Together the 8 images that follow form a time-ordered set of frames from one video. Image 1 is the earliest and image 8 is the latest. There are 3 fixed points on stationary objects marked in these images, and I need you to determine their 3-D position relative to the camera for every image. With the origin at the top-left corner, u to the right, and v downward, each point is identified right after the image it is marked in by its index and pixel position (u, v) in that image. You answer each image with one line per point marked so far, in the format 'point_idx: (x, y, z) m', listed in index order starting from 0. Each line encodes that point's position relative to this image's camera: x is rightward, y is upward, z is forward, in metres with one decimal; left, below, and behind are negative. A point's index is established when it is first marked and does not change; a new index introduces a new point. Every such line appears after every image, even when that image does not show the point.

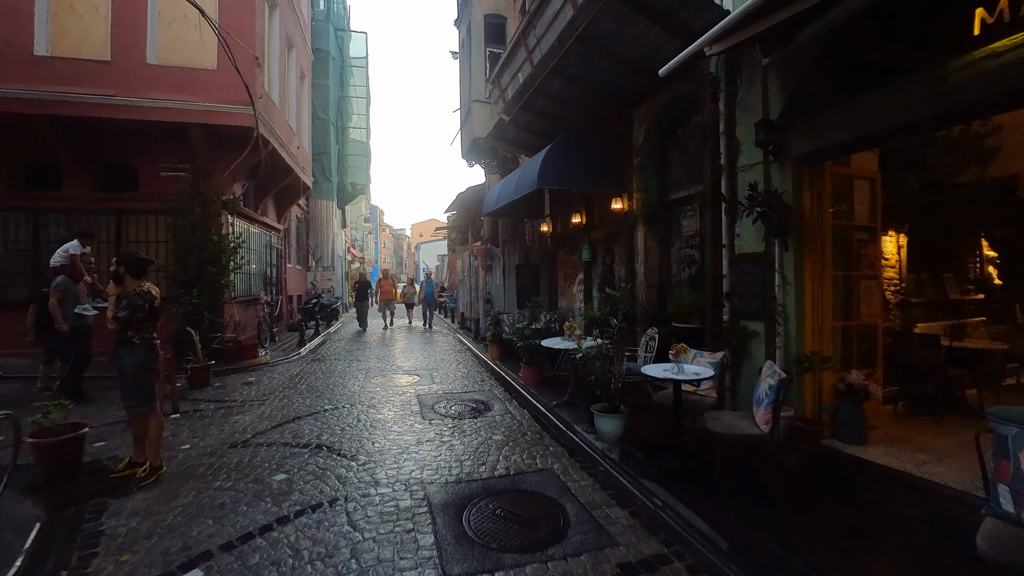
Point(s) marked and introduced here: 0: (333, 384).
0: (-3.1, -1.7, +8.2) m
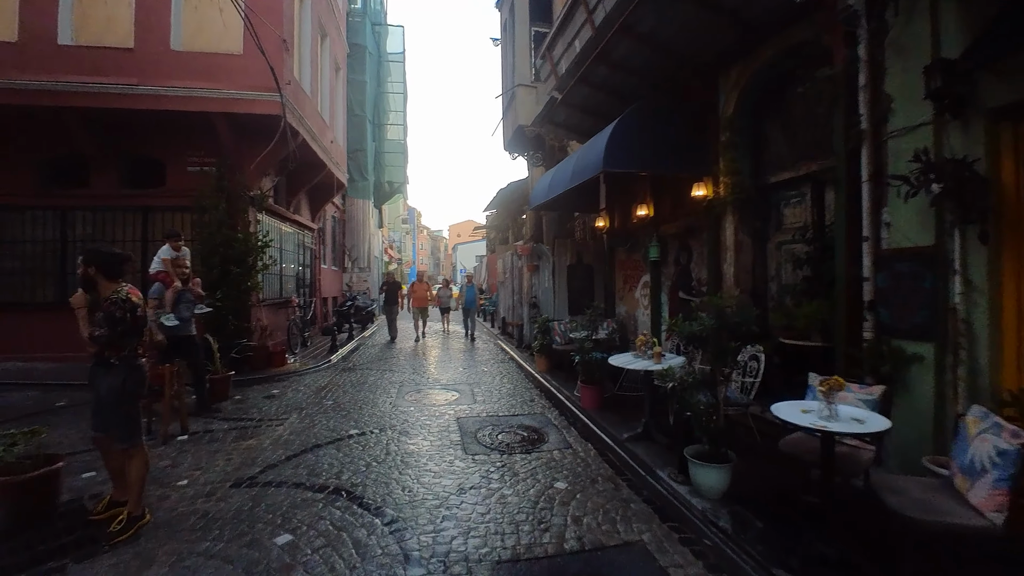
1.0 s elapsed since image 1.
0: (-2.3, -1.7, +7.2) m
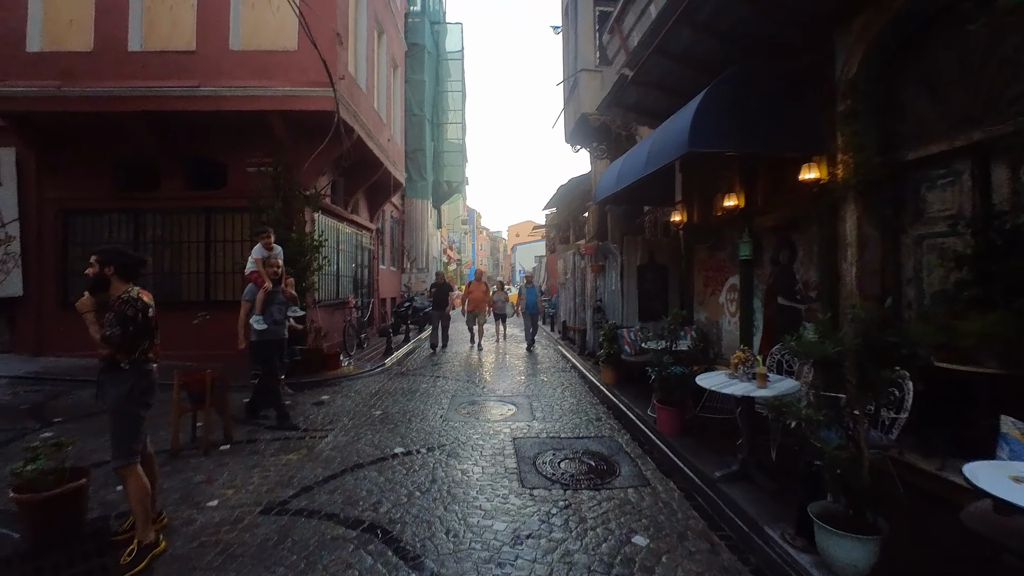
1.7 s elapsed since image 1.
0: (-1.4, -1.8, +6.6) m
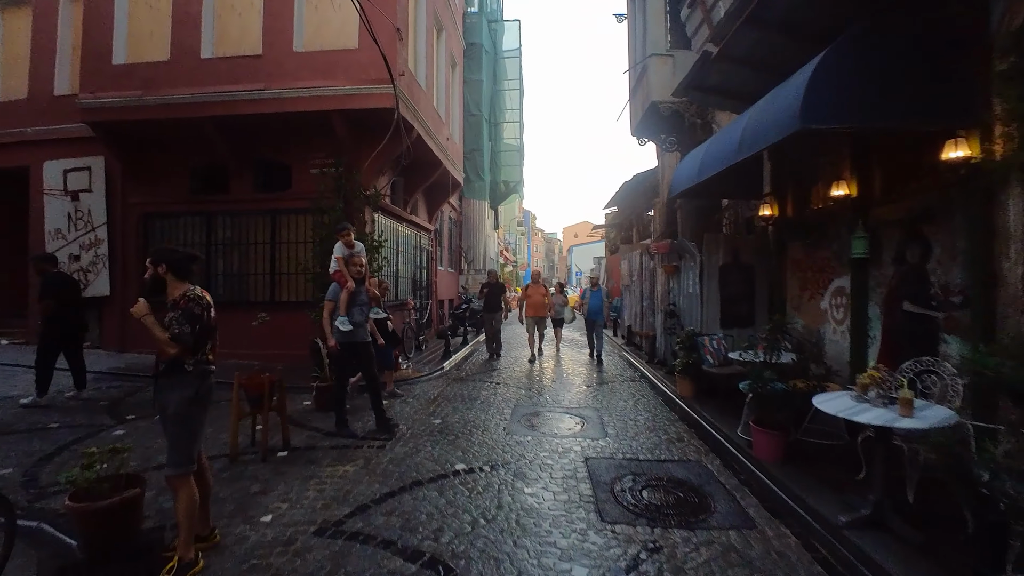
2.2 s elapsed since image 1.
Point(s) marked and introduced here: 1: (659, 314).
0: (-0.5, -1.8, +6.2) m
1: (+3.1, -0.6, +9.9) m
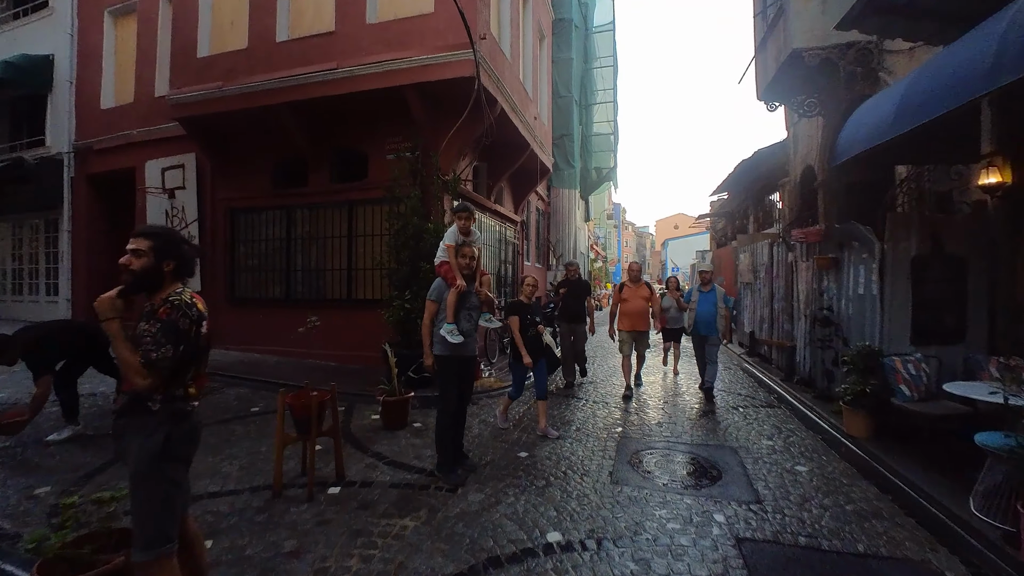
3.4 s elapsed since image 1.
0: (+0.5, -1.8, +4.8) m
1: (+4.8, -0.5, +7.8) m
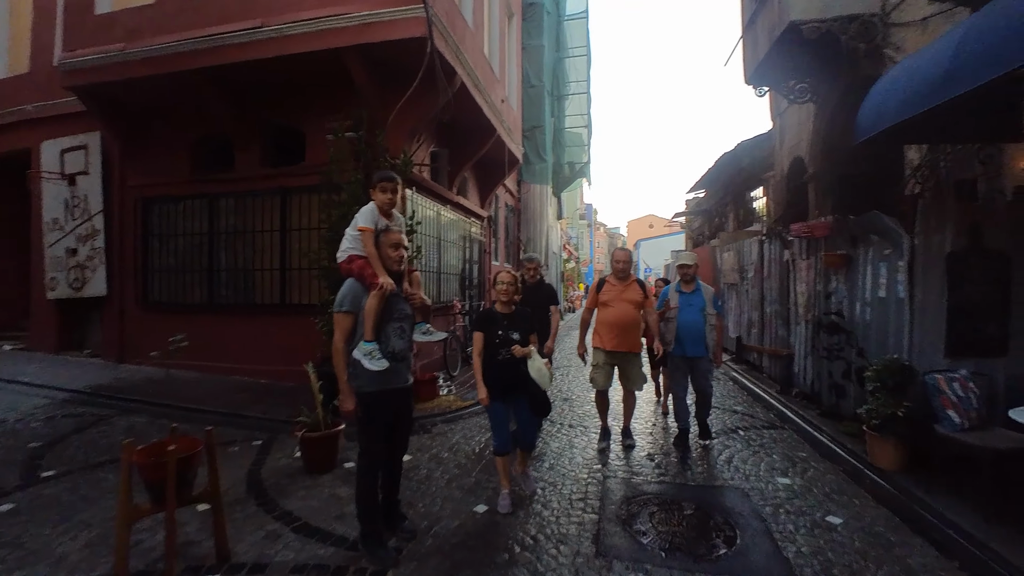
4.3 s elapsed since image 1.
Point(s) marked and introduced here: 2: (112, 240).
0: (+0.2, -1.8, +3.7) m
1: (+4.2, -0.6, +6.9) m
2: (-7.4, +0.9, +8.7) m
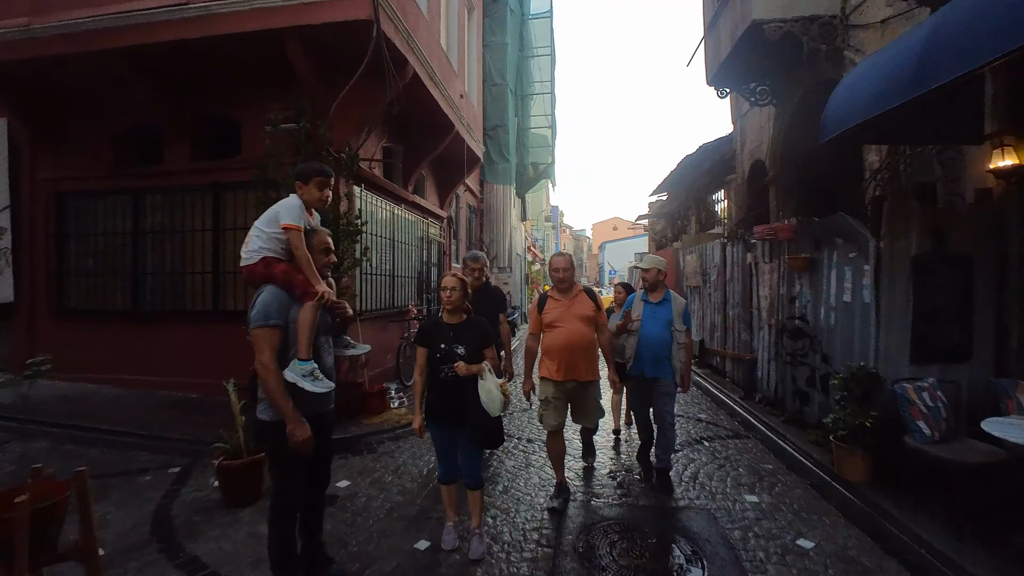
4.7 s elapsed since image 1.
0: (-0.2, -1.9, +3.2) m
1: (+3.6, -0.6, +6.7) m
2: (-8.1, +0.8, +7.8) m
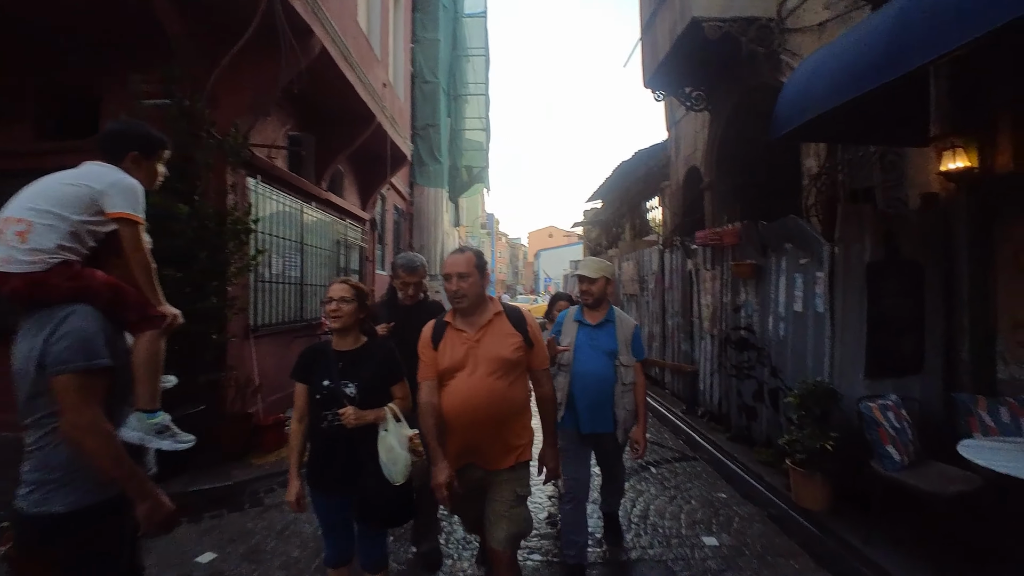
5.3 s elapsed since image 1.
0: (-0.7, -1.9, +2.4) m
1: (+2.7, -0.7, +6.4) m
2: (-9.1, +0.6, +5.9) m
